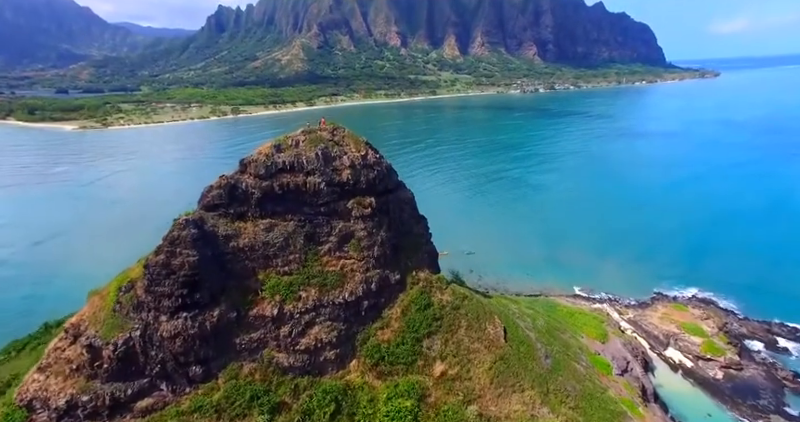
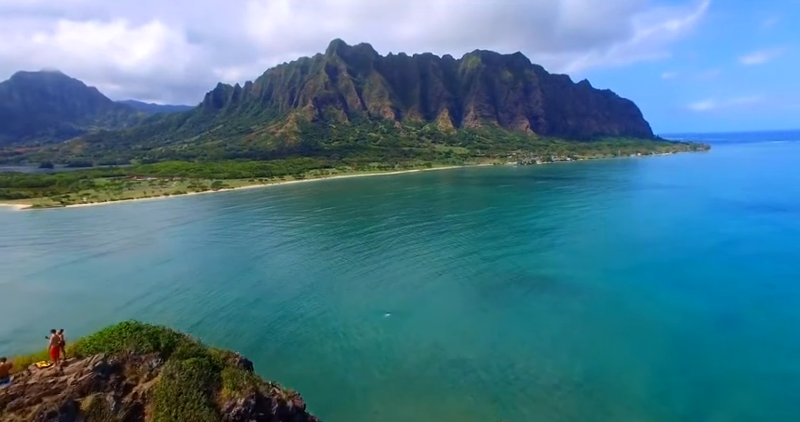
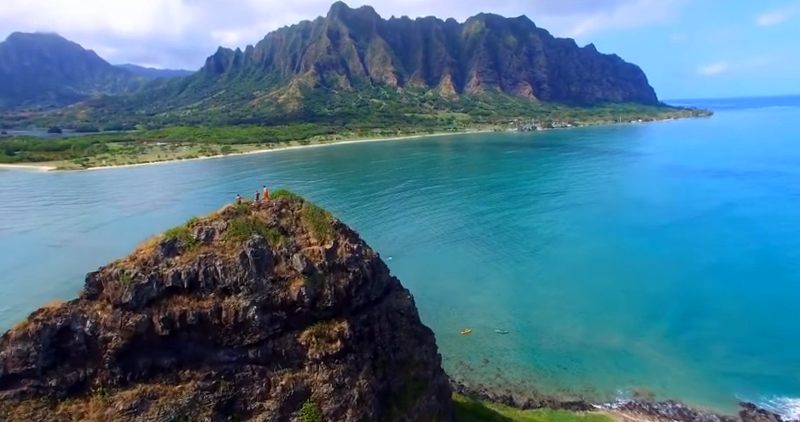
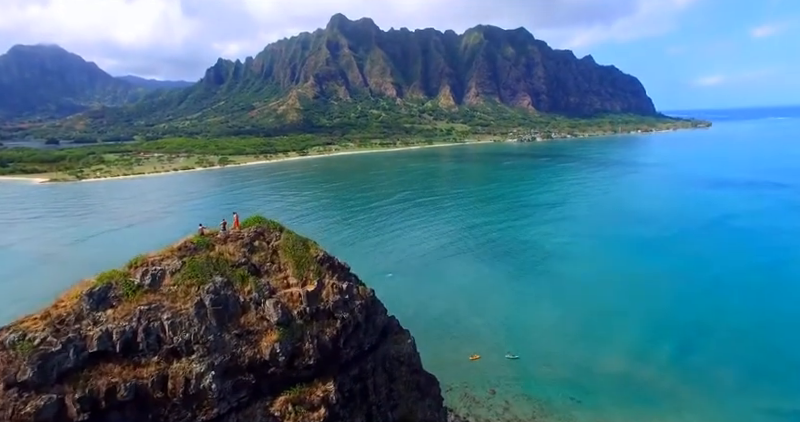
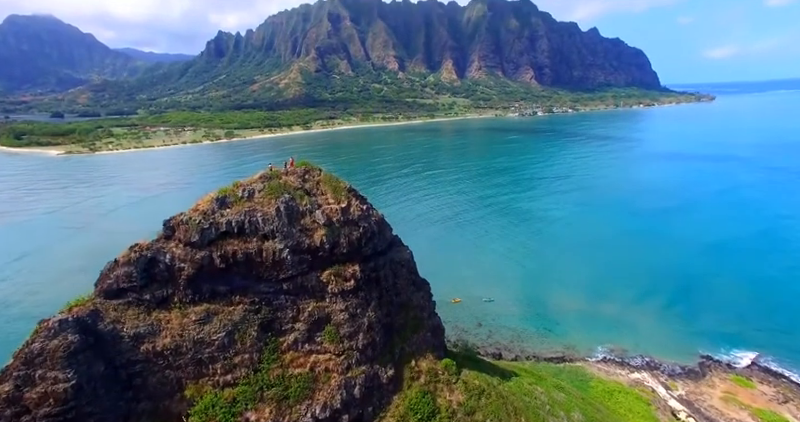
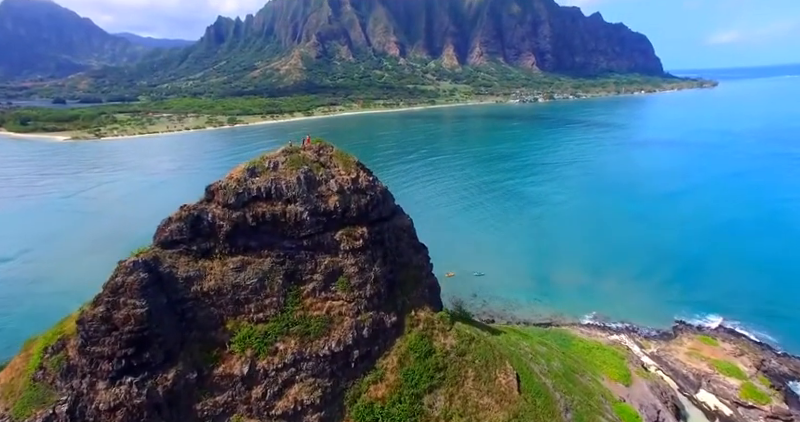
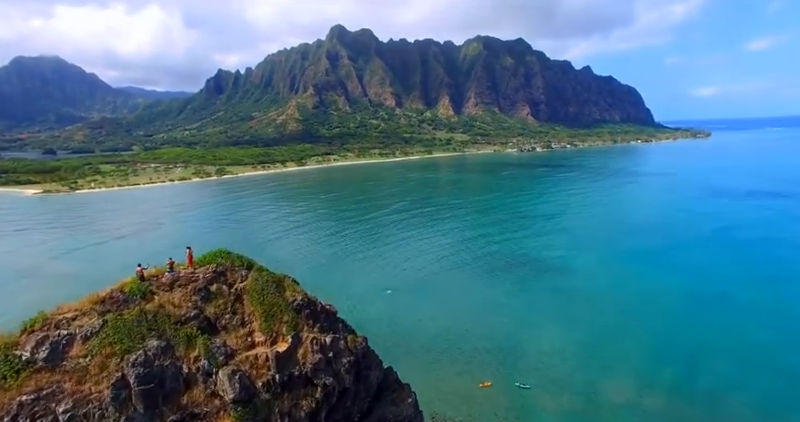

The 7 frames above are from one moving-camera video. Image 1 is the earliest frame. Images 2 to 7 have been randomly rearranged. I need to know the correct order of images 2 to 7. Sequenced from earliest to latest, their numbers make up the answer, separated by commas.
6, 5, 3, 4, 7, 2
